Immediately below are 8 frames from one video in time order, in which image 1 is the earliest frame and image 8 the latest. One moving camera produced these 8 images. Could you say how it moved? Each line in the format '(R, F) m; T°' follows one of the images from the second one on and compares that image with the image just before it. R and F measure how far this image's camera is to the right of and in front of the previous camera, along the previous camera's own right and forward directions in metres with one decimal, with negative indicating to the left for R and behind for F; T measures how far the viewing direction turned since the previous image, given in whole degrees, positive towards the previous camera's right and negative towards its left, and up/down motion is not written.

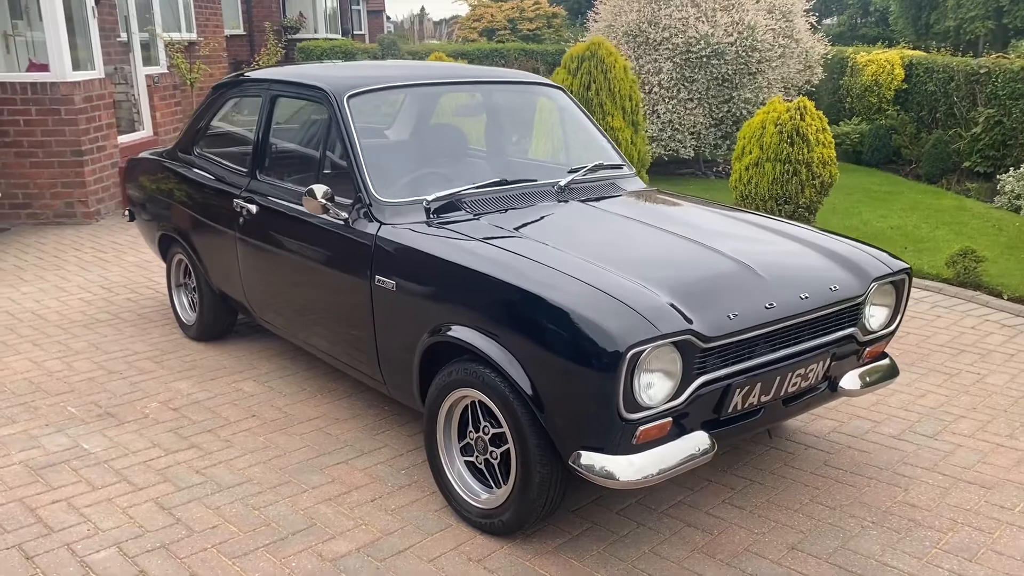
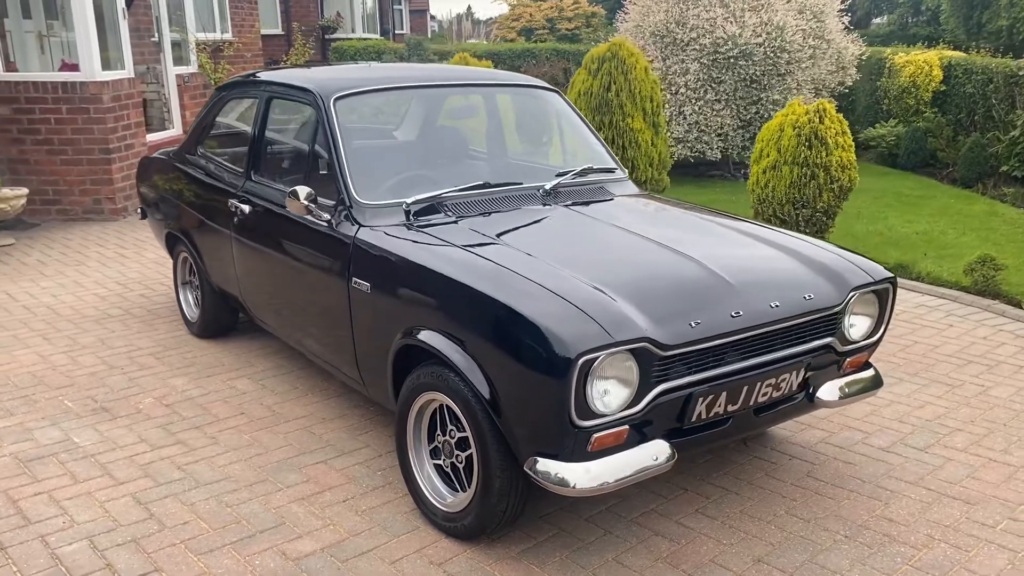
(+0.2, 0.0) m; -3°
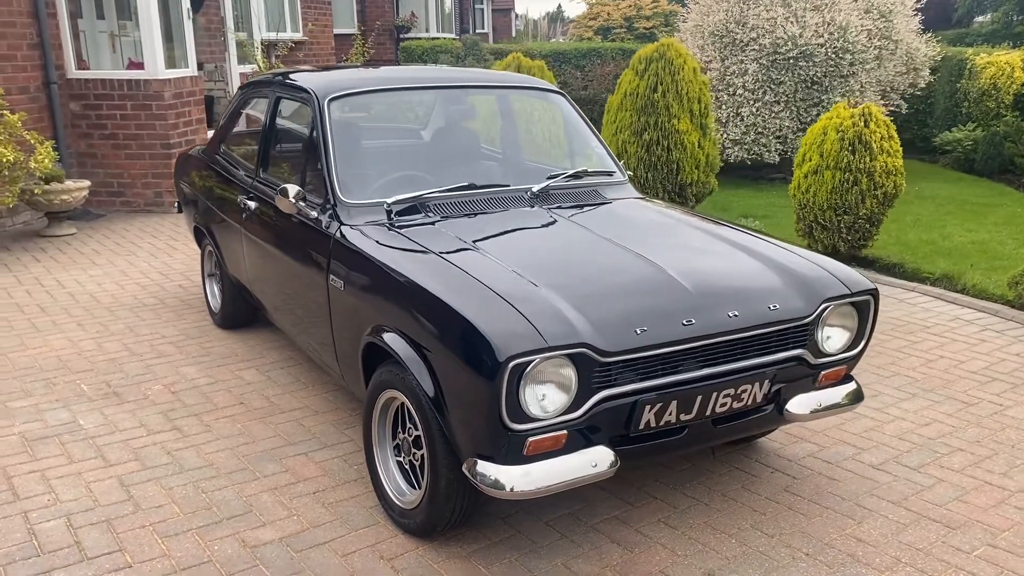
(+0.4, 0.0) m; -5°
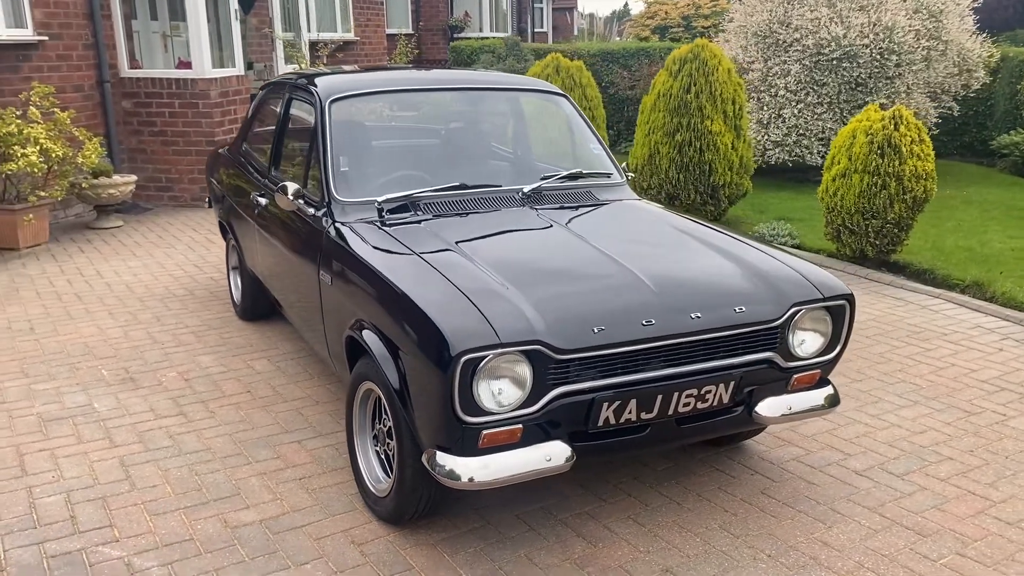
(+0.3, -0.1) m; -4°
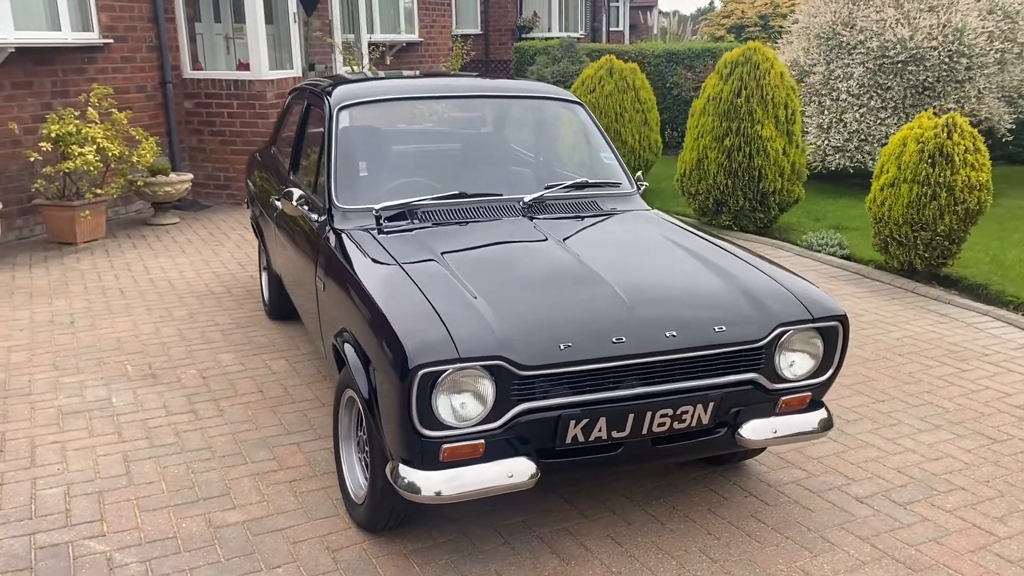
(+0.3, 0.0) m; -5°
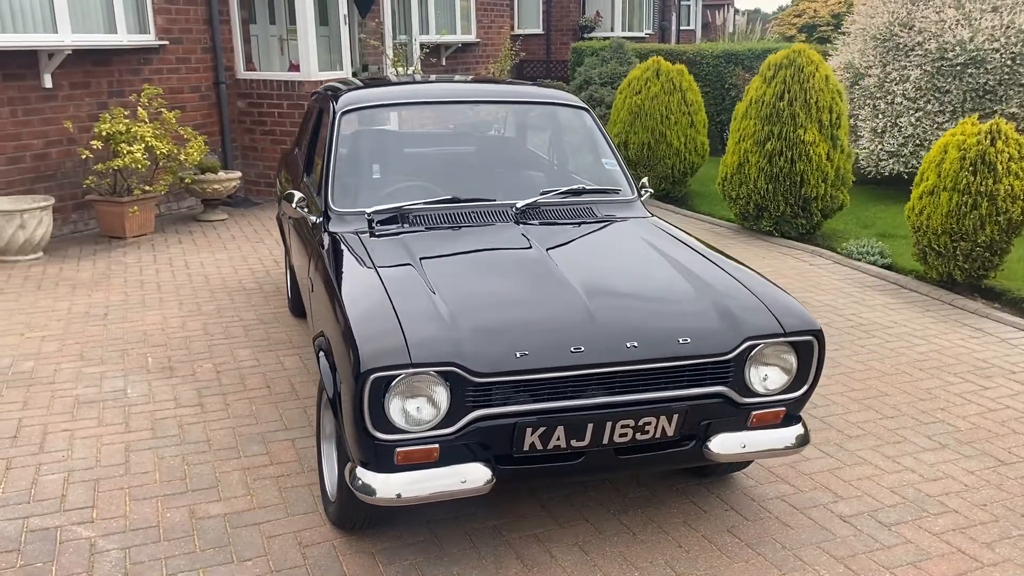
(+0.3, 0.0) m; -5°
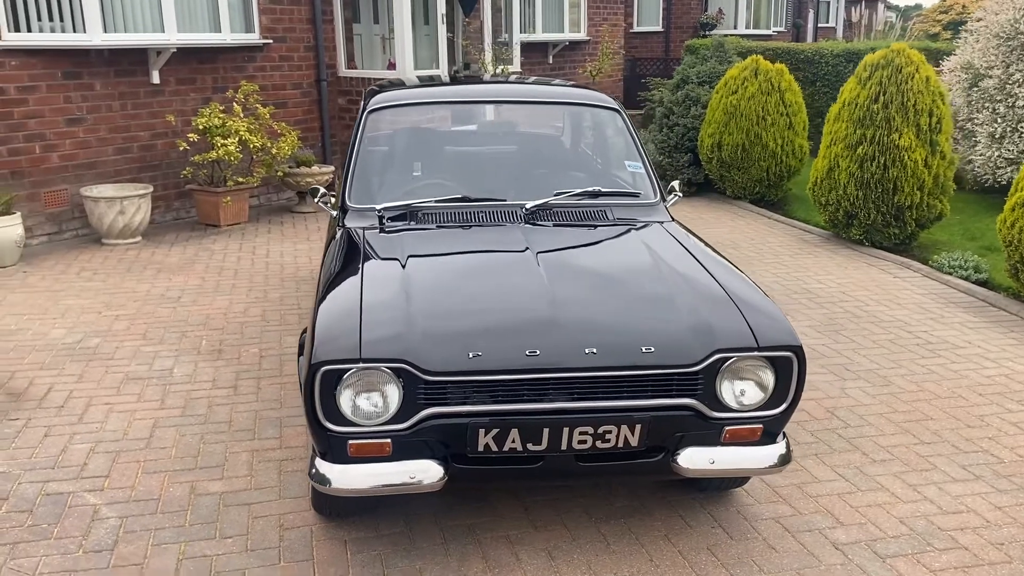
(+0.5, 0.0) m; -8°
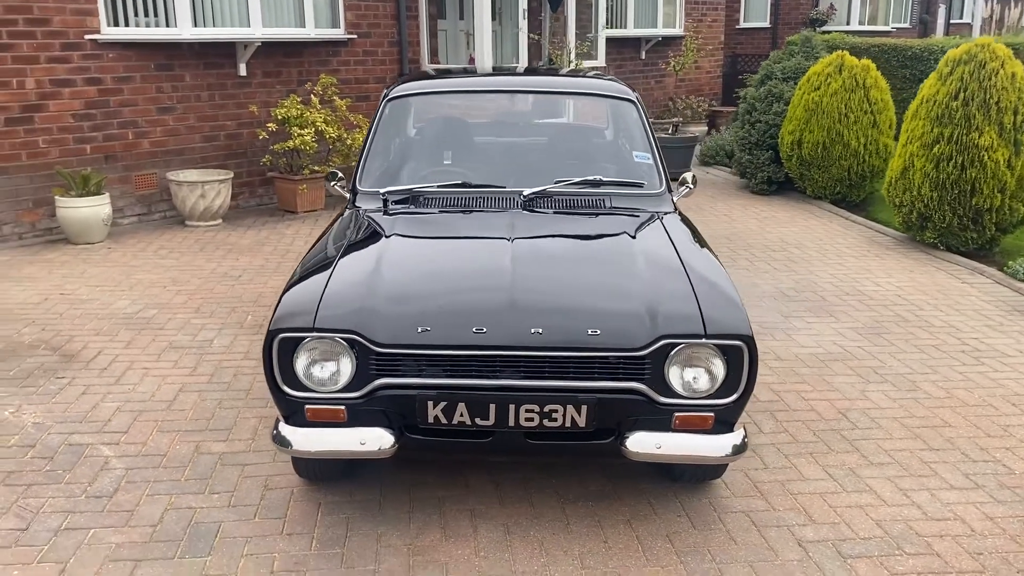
(+0.5, -0.1) m; -7°
